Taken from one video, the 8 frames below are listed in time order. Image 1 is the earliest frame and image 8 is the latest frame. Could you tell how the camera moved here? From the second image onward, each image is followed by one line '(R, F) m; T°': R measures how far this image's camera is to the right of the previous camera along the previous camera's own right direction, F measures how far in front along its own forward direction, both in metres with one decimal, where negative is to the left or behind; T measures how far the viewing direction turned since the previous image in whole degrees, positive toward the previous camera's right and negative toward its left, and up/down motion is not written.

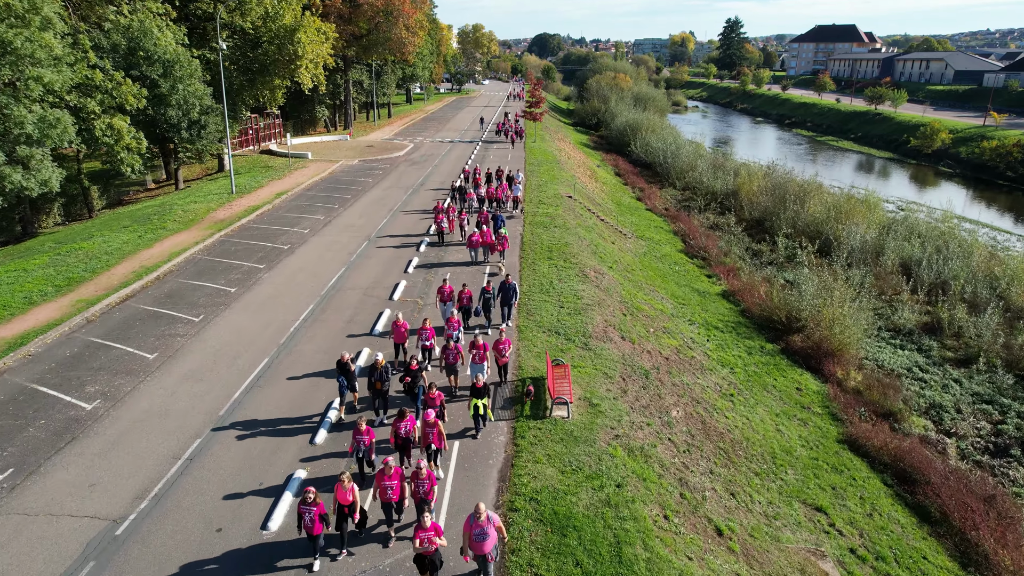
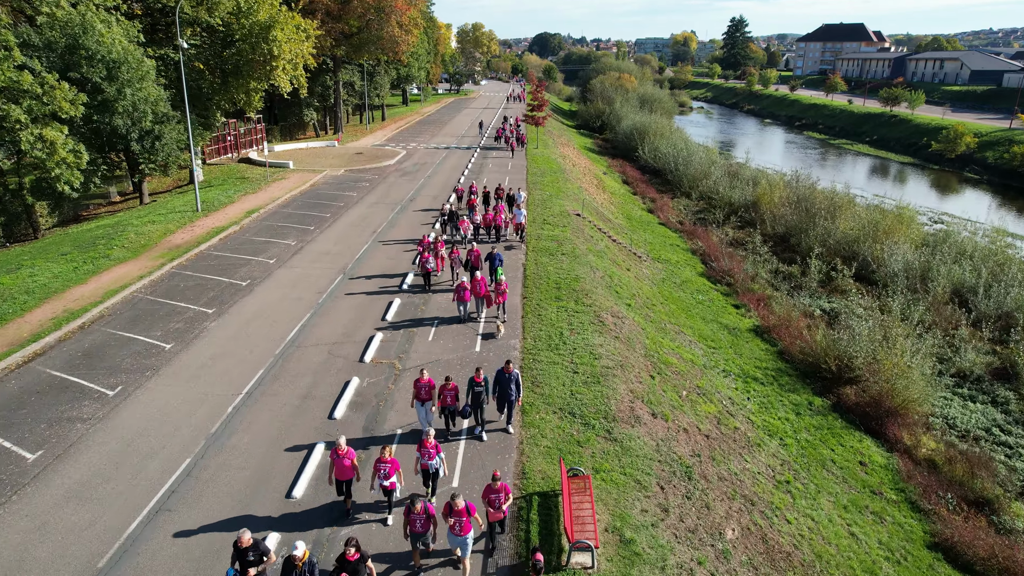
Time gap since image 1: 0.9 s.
(0.0, +3.6) m; 0°
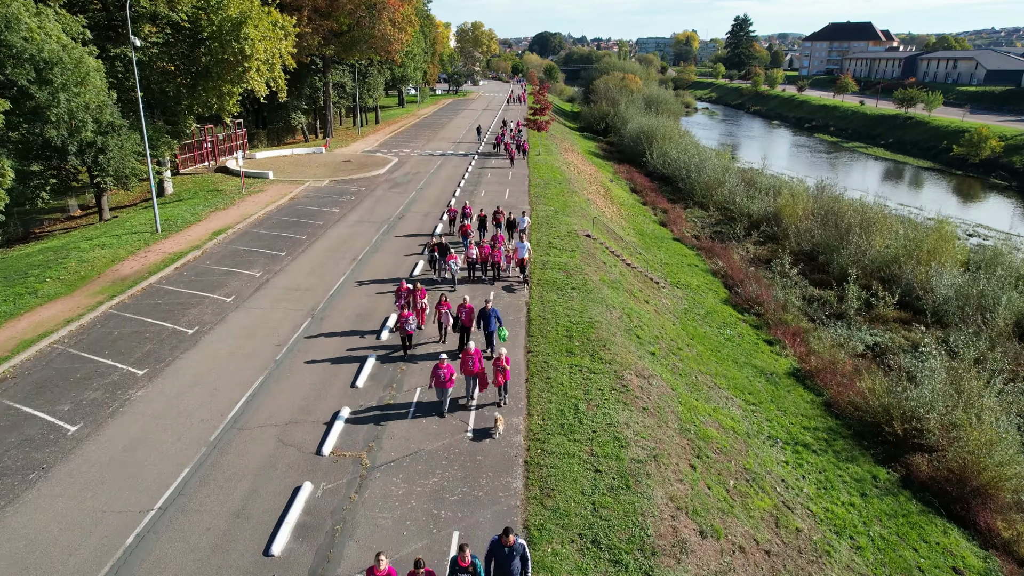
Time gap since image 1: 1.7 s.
(0.0, +3.3) m; 0°
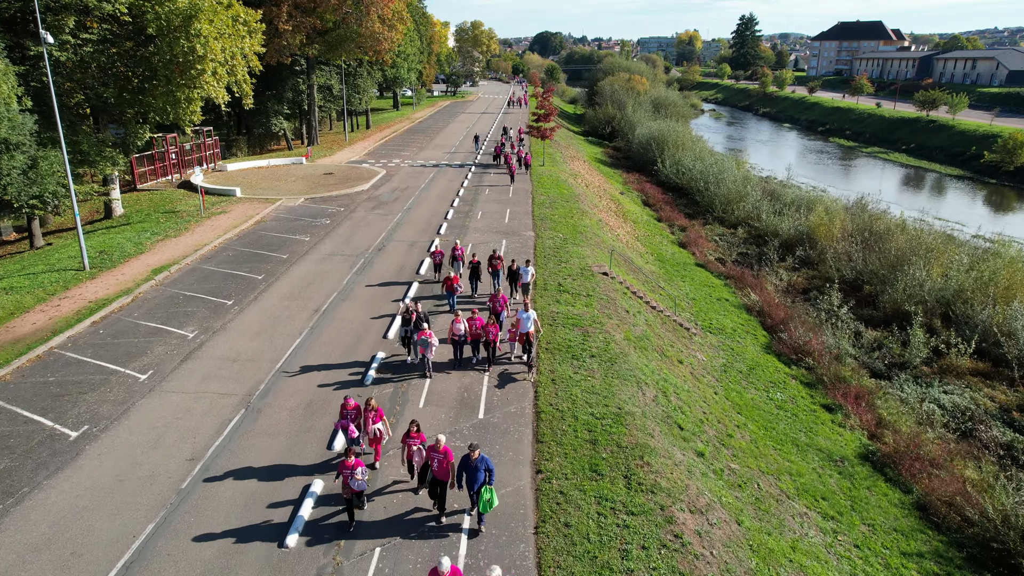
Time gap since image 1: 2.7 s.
(0.0, +4.3) m; 0°
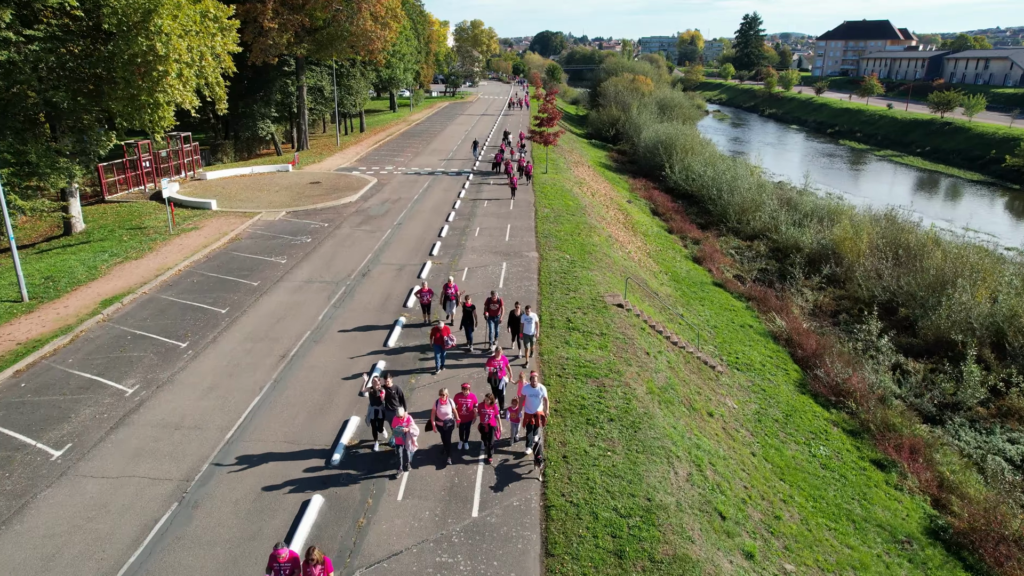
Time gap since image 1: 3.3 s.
(0.0, +2.6) m; 0°
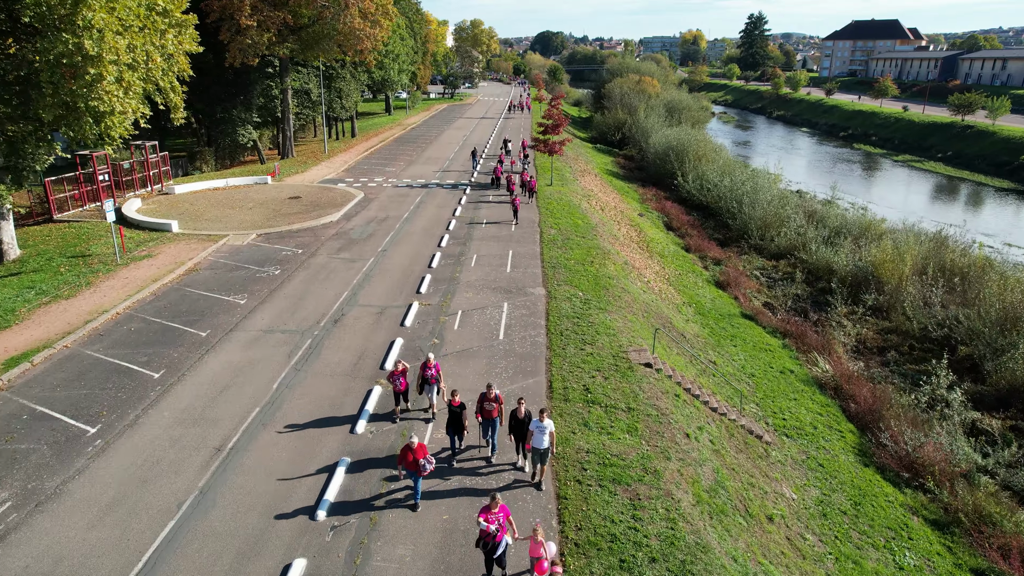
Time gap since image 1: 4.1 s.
(-0.1, +3.4) m; 0°
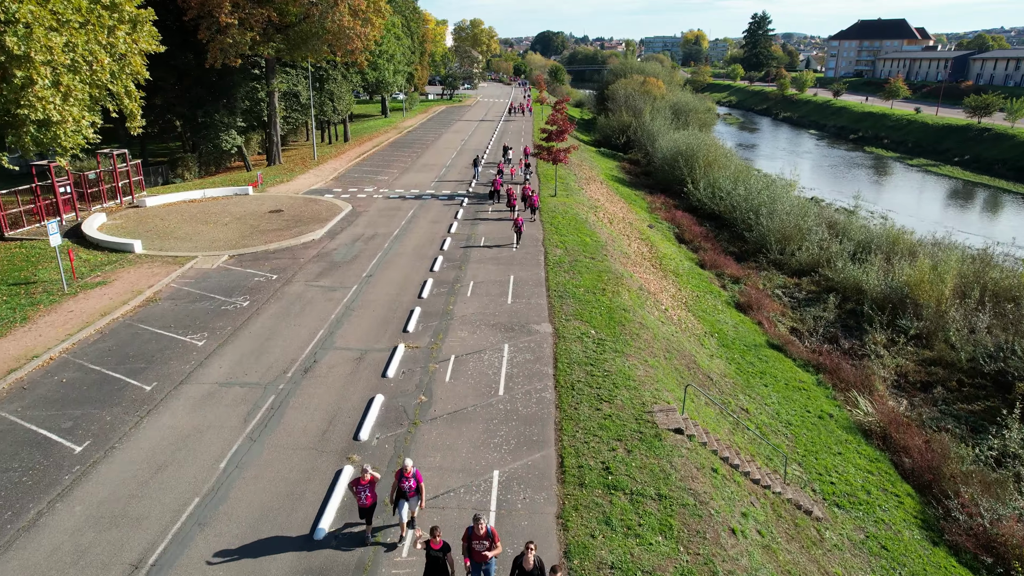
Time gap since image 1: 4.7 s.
(-0.1, +2.5) m; 0°
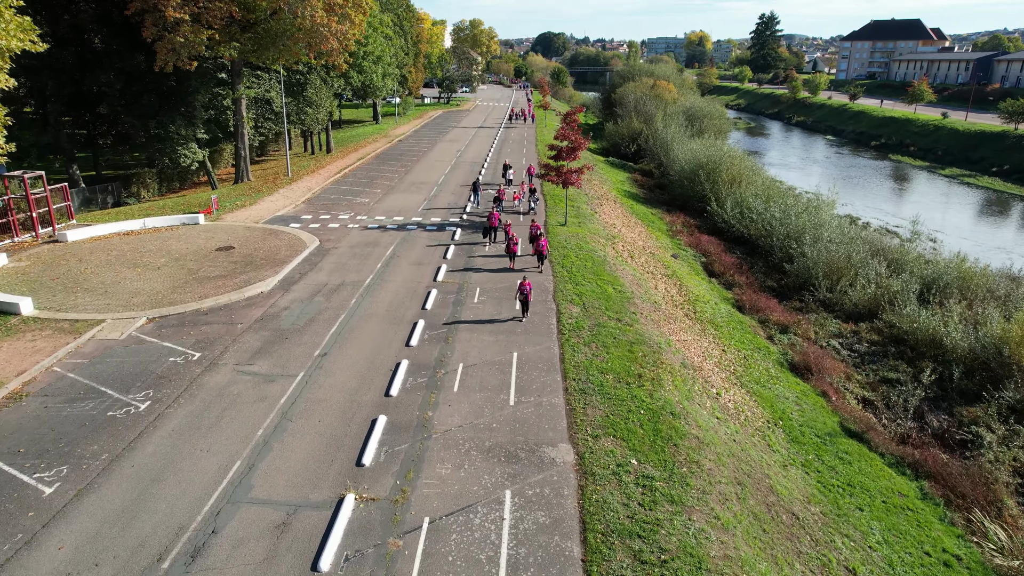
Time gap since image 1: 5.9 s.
(-0.1, +5.1) m; 0°
